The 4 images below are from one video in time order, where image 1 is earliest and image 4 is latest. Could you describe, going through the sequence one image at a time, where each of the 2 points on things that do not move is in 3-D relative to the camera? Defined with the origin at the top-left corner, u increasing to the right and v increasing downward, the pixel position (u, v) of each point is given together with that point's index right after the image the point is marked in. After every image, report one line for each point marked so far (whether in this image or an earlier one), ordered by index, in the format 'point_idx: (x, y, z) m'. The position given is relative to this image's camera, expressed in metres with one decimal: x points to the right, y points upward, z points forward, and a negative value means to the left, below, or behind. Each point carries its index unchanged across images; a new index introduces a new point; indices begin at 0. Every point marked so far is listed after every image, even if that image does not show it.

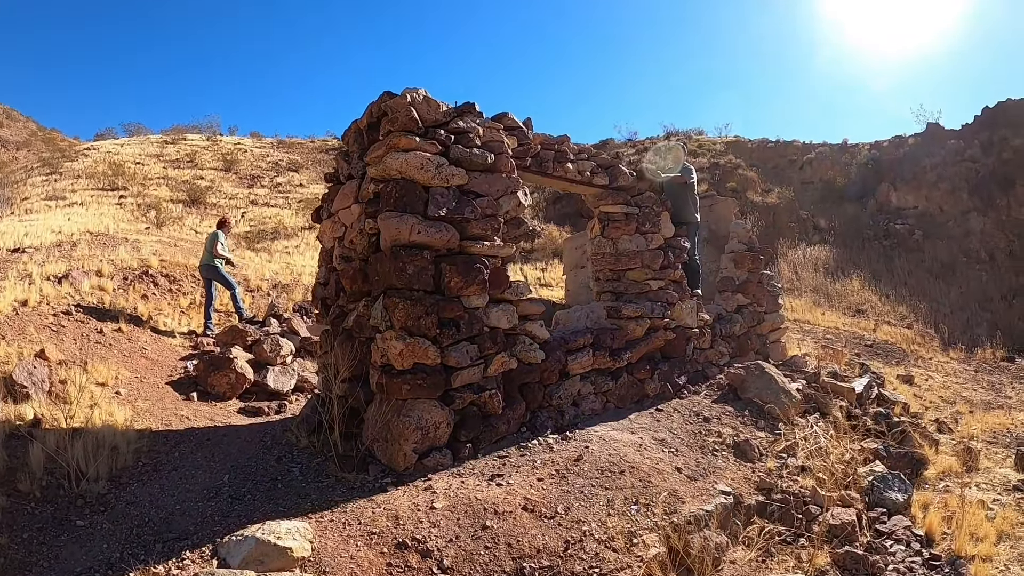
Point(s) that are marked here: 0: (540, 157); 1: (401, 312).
0: (+0.2, +1.0, +4.7) m
1: (-0.7, -0.1, +3.8) m
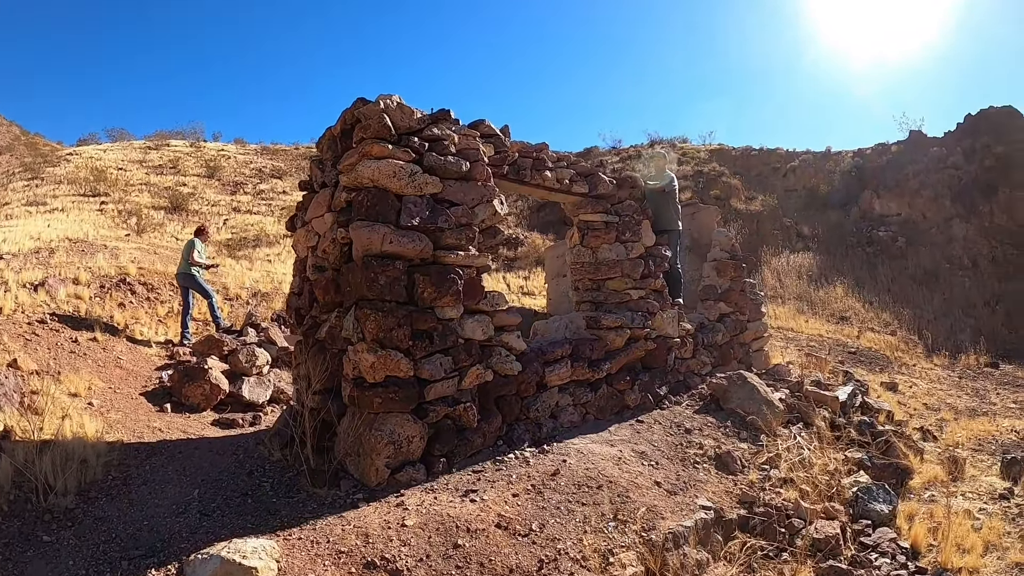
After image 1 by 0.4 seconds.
0: (0.0, +0.9, +4.6) m
1: (-0.8, -0.2, +3.7) m
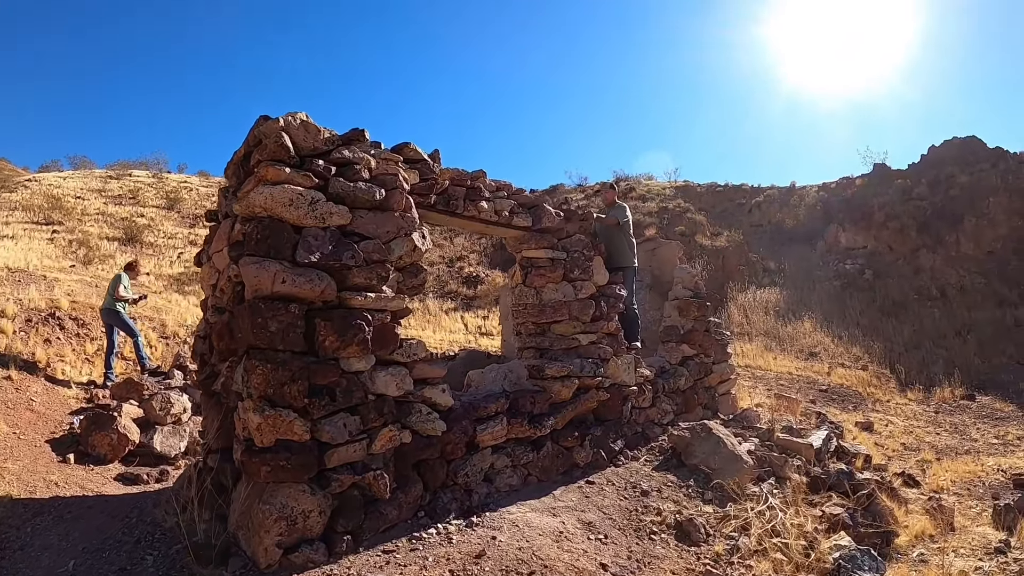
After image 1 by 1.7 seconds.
0: (-0.4, +0.6, +4.1) m
1: (-1.2, -0.4, +3.0) m
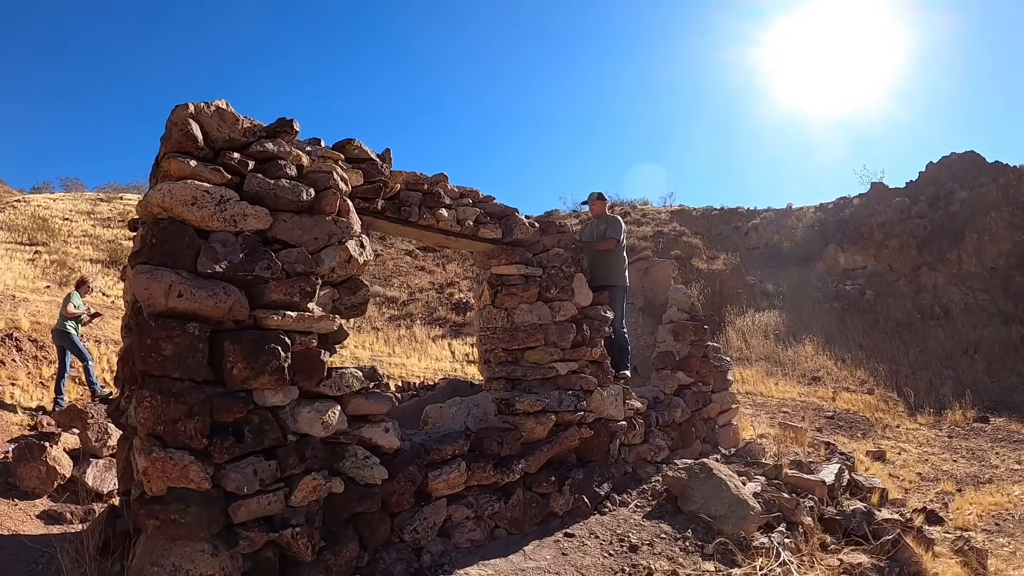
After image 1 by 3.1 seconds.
0: (-0.6, +0.5, +3.6) m
1: (-1.4, -0.5, +2.4) m
